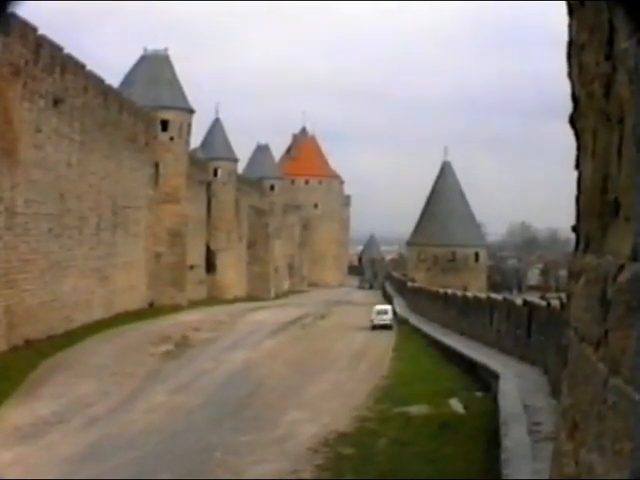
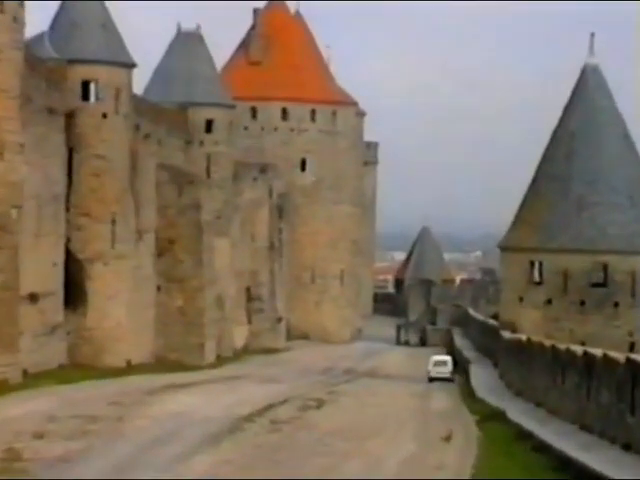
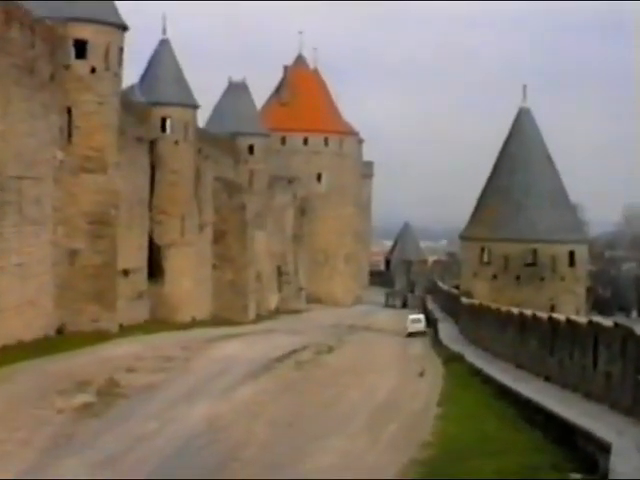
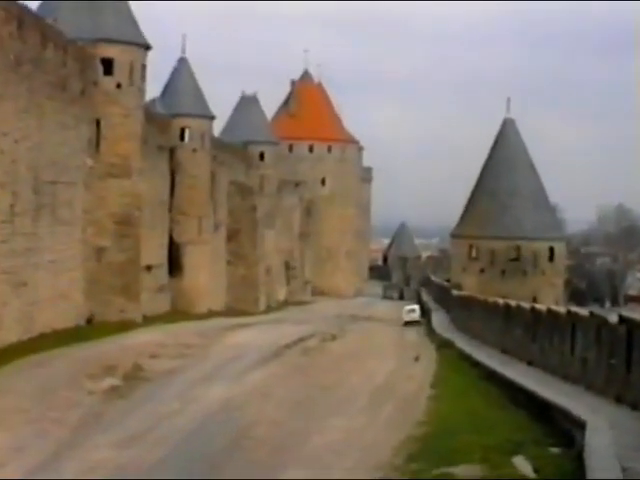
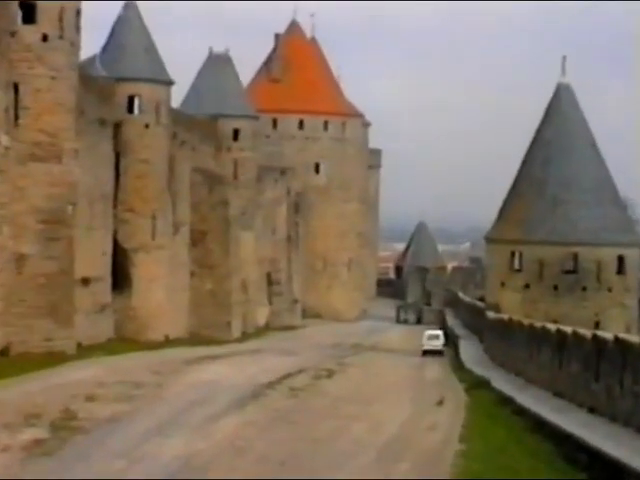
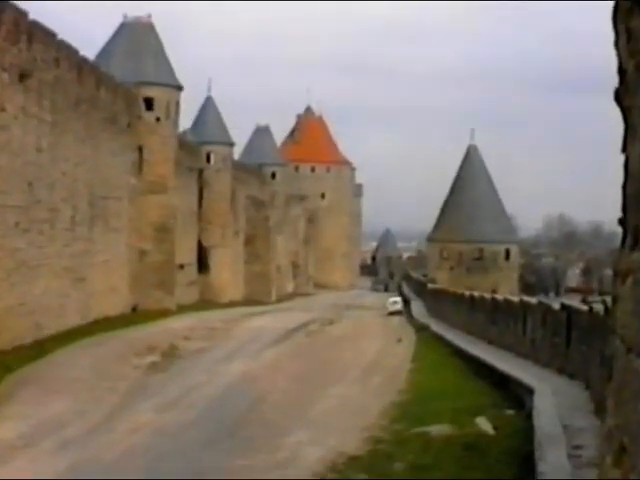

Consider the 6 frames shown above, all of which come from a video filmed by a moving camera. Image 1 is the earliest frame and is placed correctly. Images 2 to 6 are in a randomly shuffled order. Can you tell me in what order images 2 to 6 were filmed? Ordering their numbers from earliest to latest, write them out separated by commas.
6, 4, 3, 5, 2
